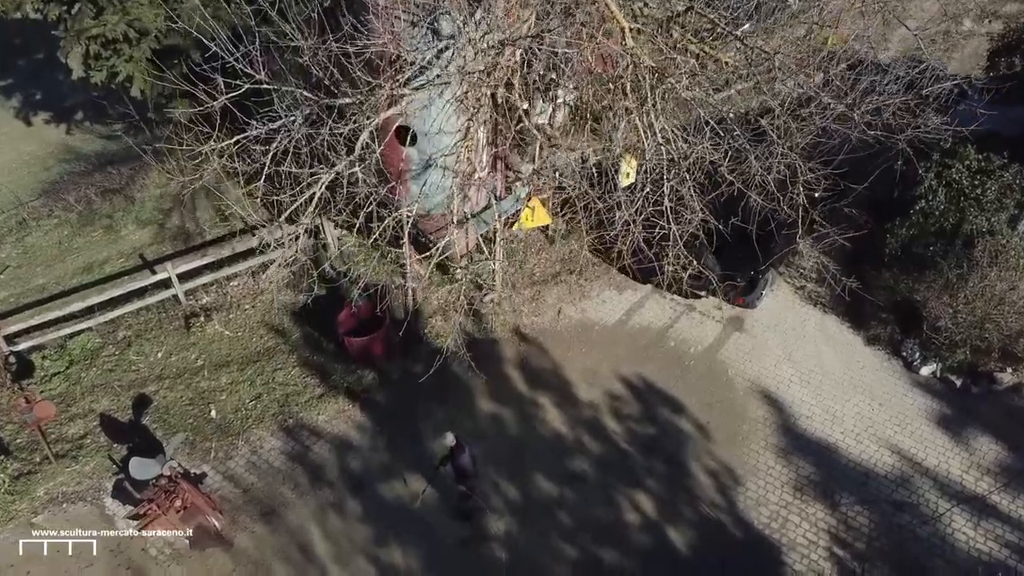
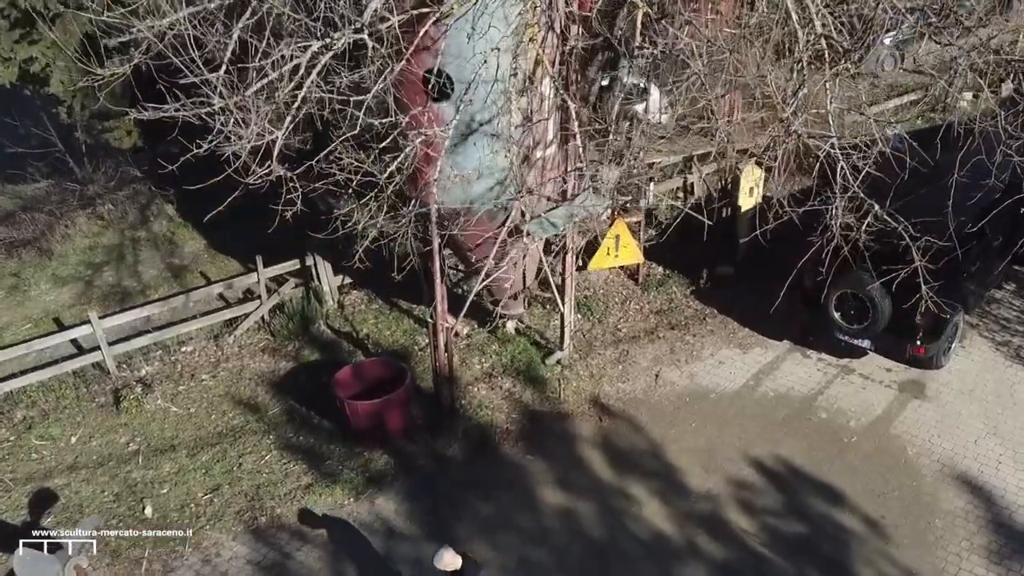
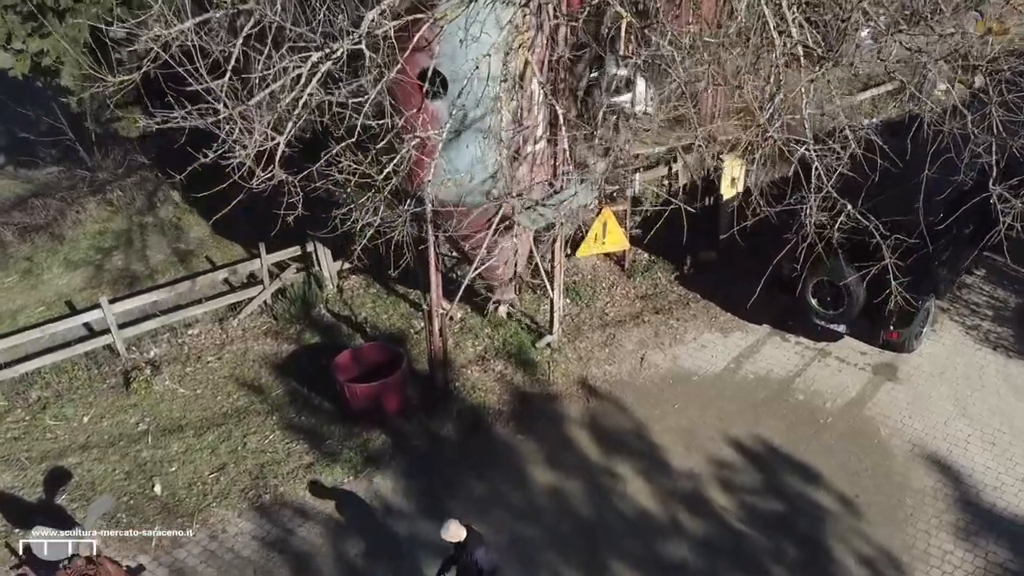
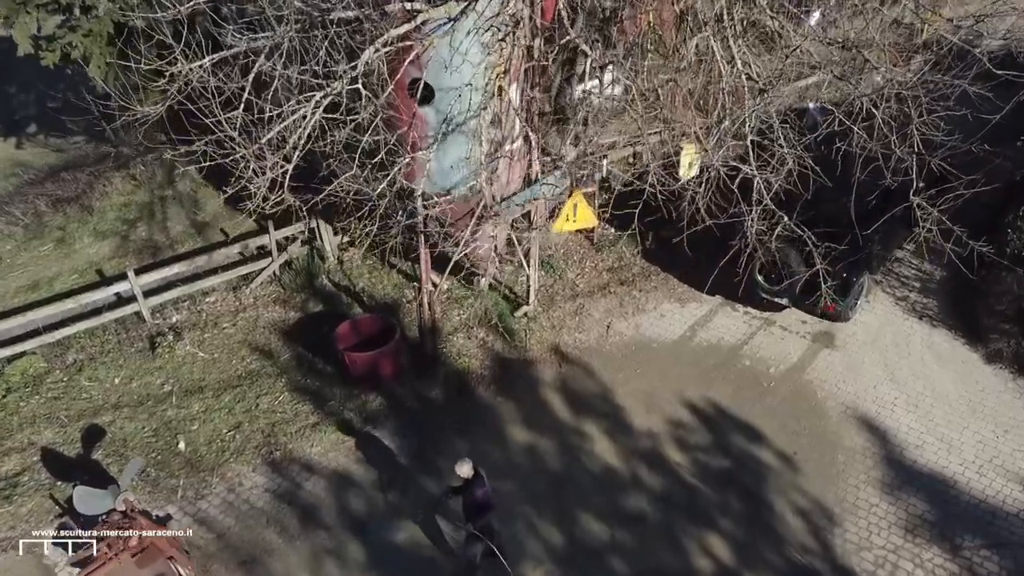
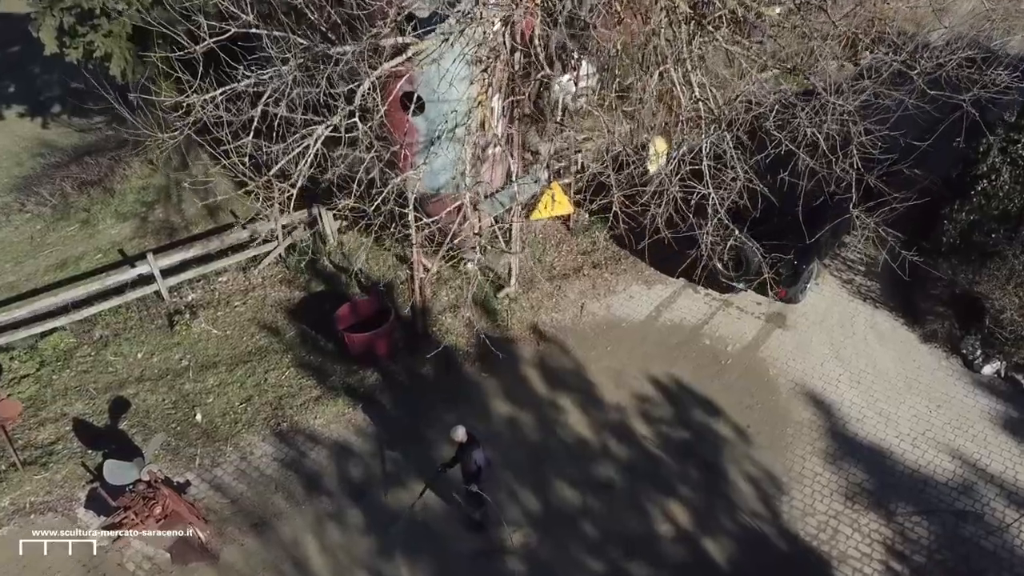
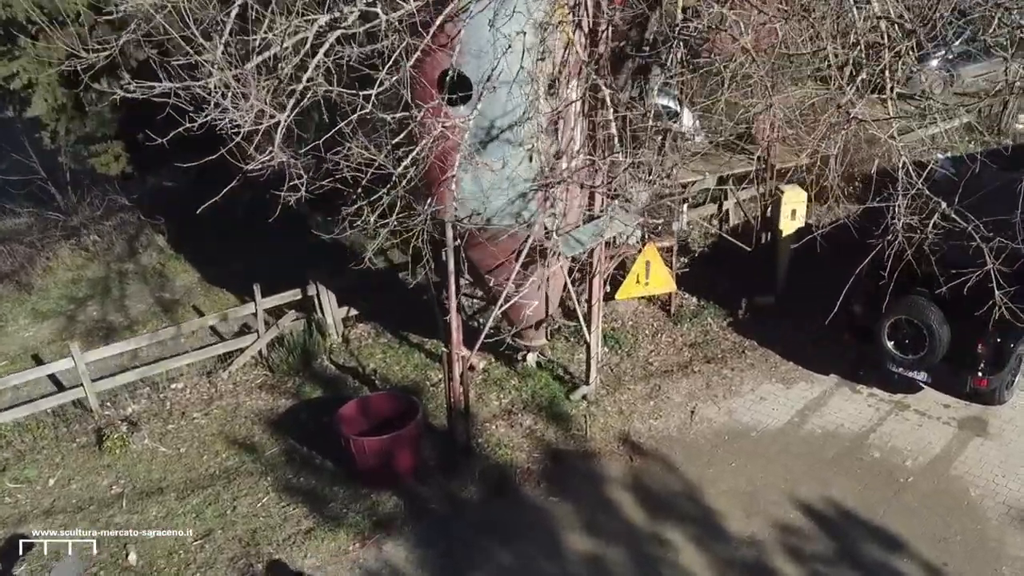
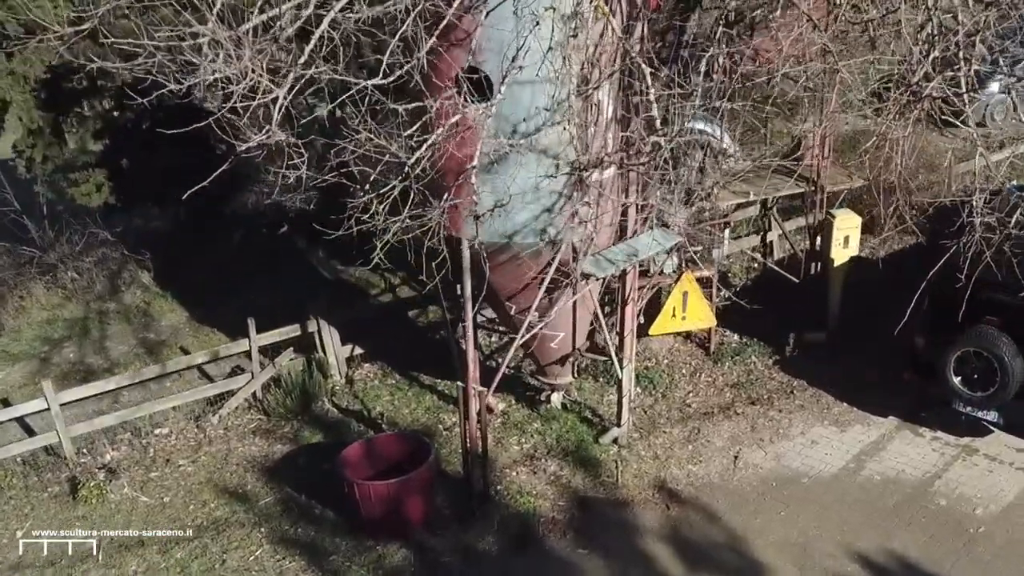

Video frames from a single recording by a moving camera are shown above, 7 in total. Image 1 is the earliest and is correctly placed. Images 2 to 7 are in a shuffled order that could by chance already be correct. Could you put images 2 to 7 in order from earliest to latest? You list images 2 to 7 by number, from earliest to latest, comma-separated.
5, 4, 3, 2, 6, 7
